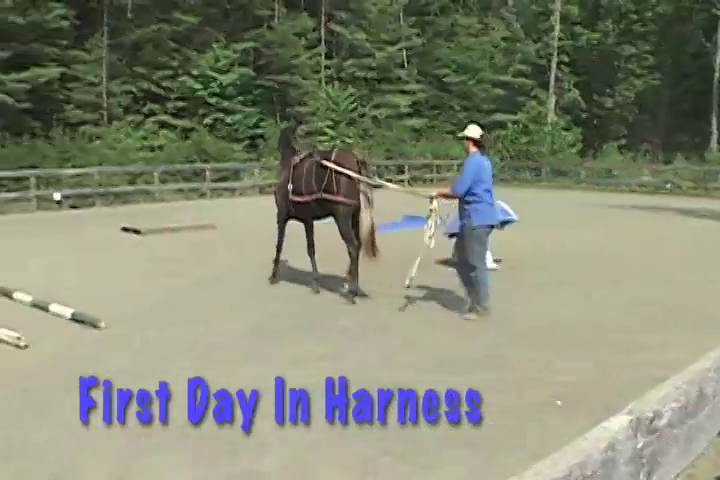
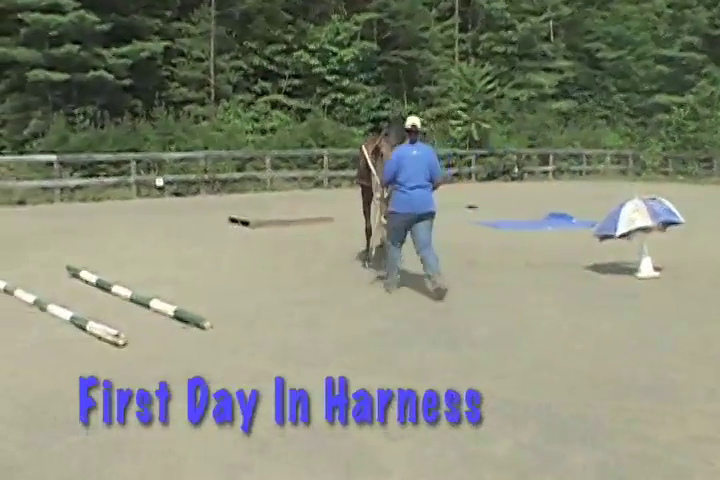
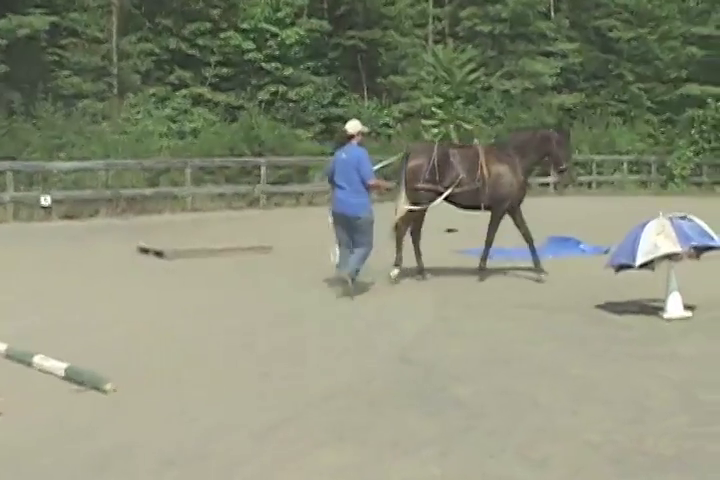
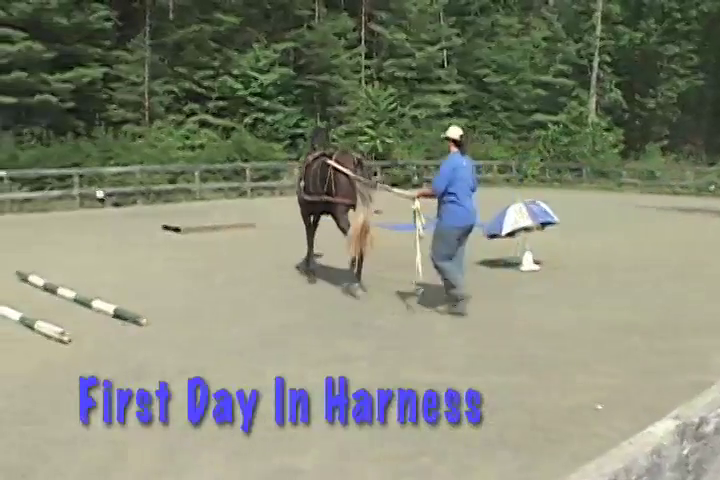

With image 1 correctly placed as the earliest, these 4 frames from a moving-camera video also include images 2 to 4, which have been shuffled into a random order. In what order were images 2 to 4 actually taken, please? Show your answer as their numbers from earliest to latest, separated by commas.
4, 2, 3
